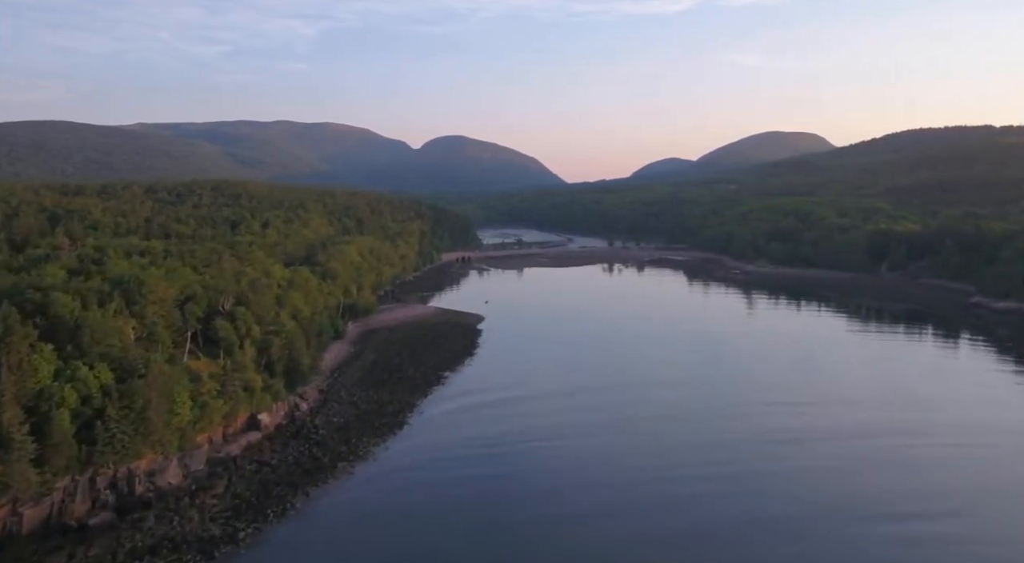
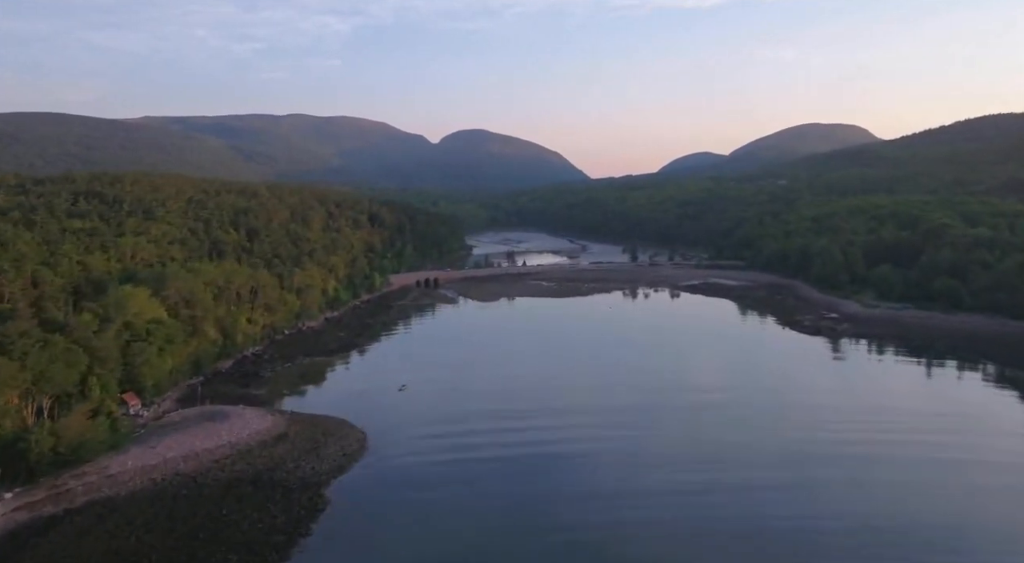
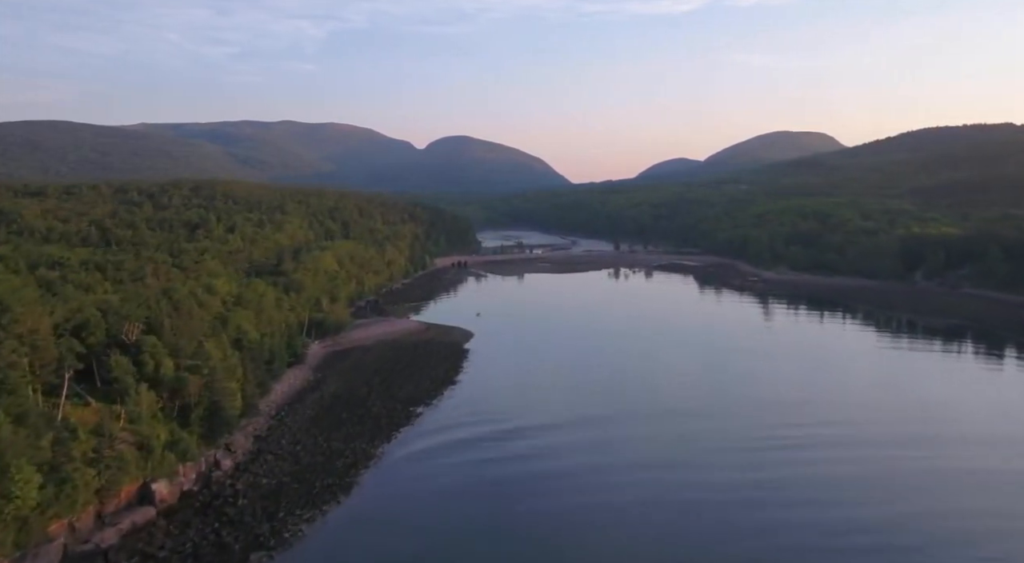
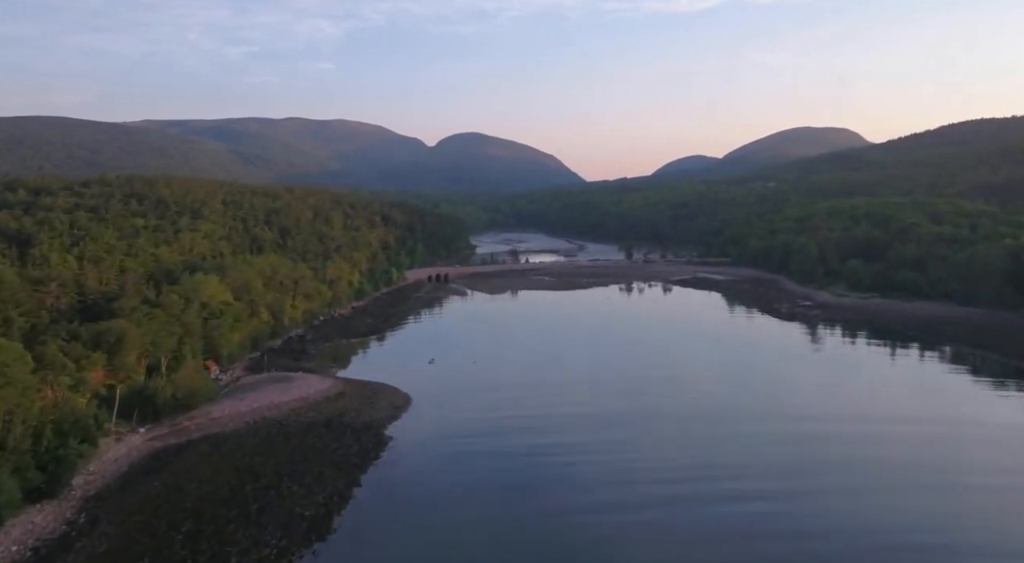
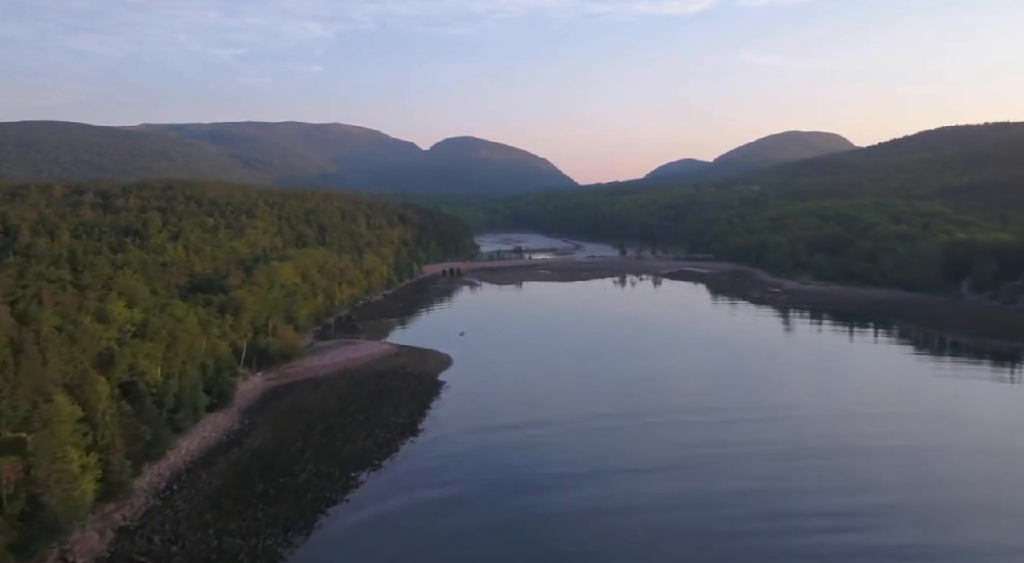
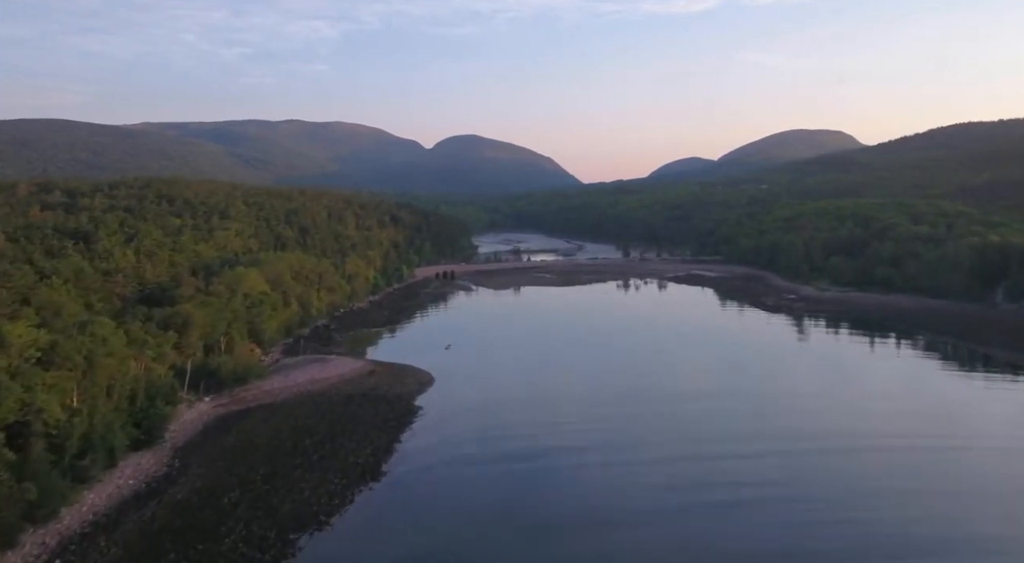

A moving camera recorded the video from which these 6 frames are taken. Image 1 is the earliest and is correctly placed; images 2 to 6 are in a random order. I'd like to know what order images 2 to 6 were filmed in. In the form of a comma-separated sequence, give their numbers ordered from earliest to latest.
3, 5, 6, 4, 2
